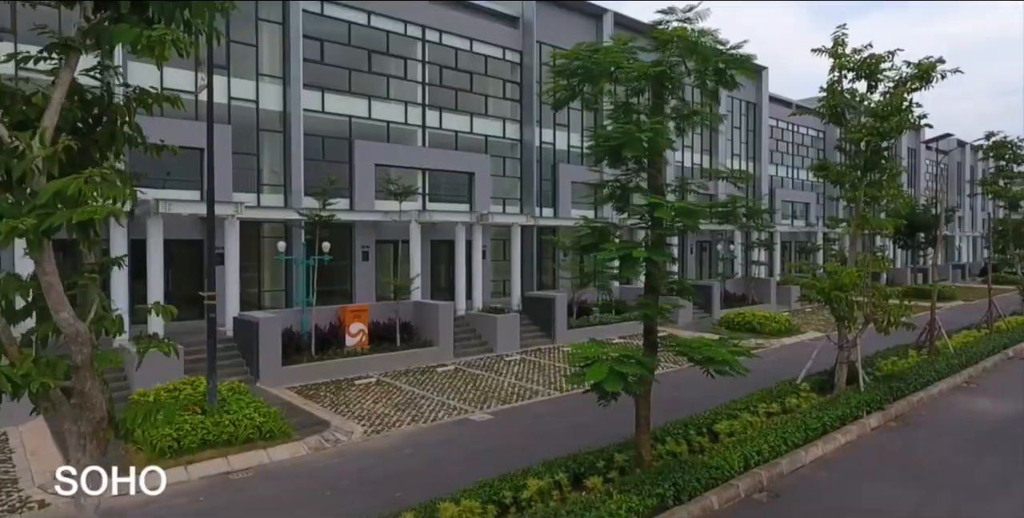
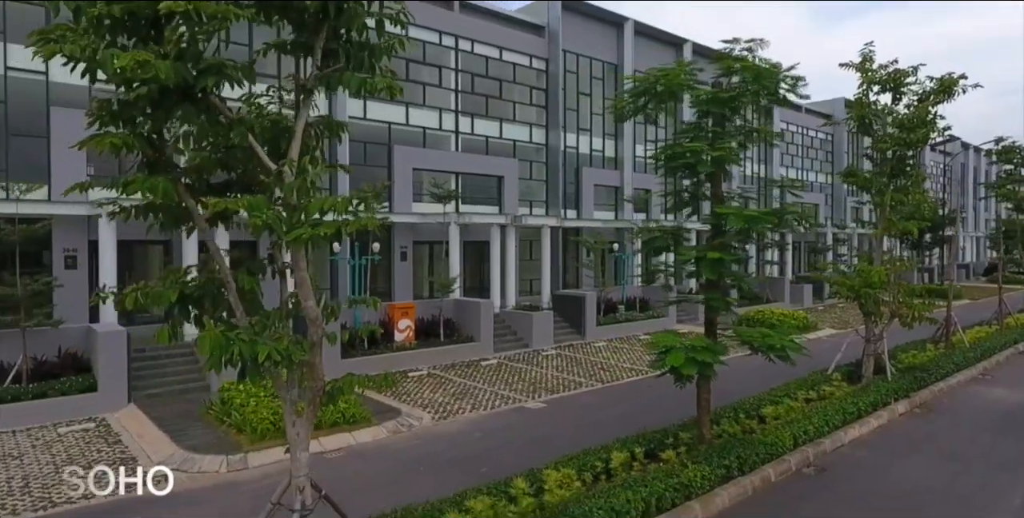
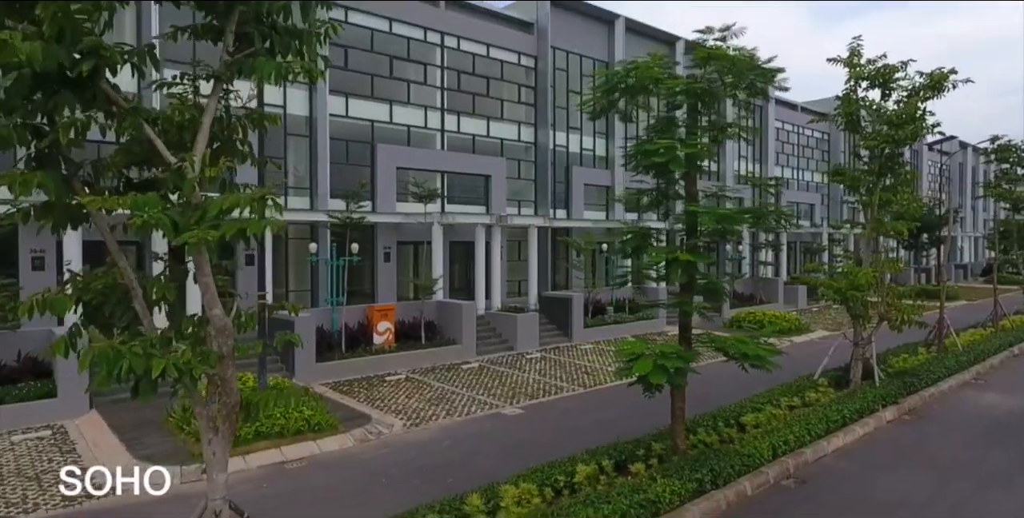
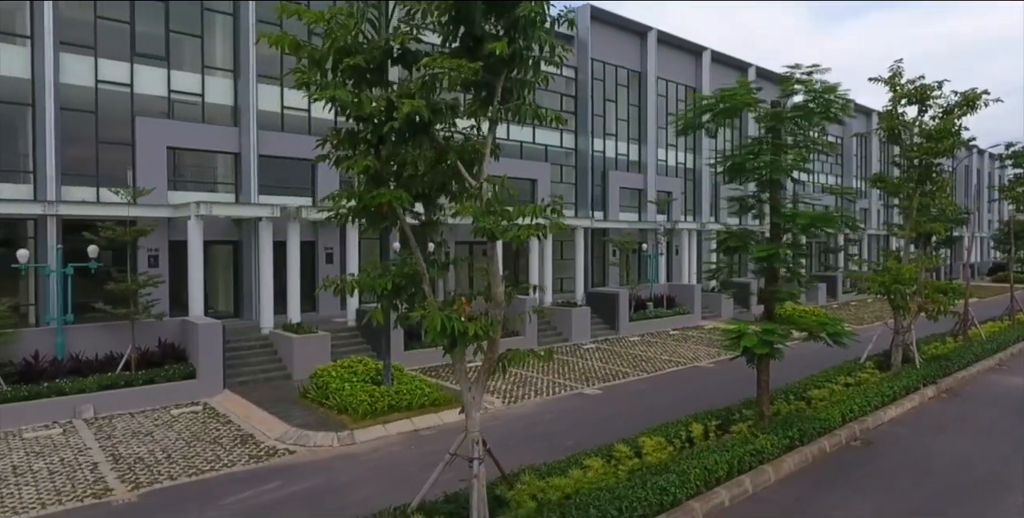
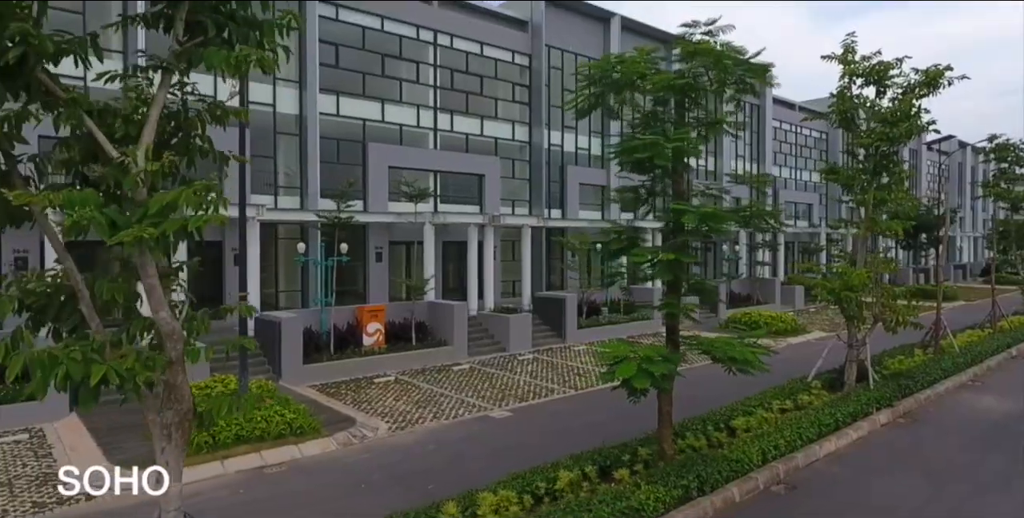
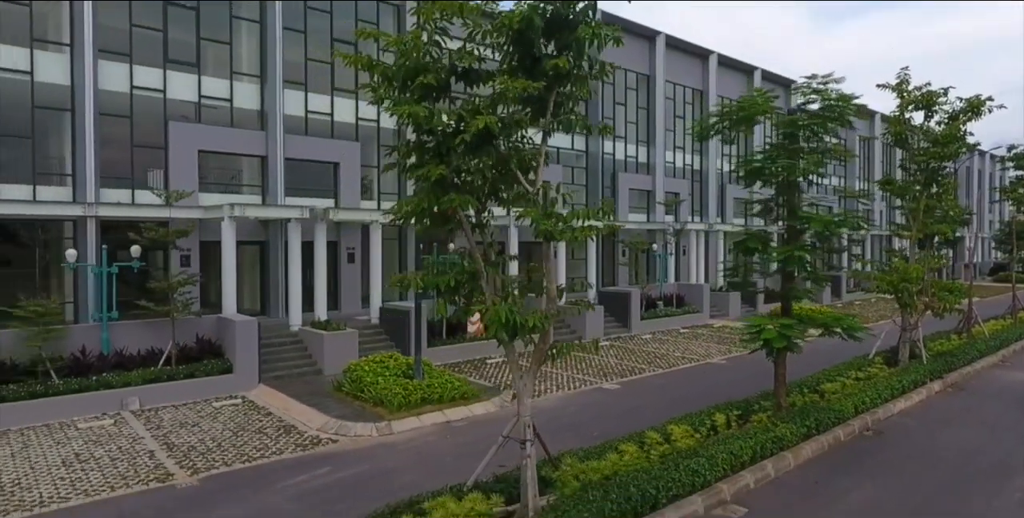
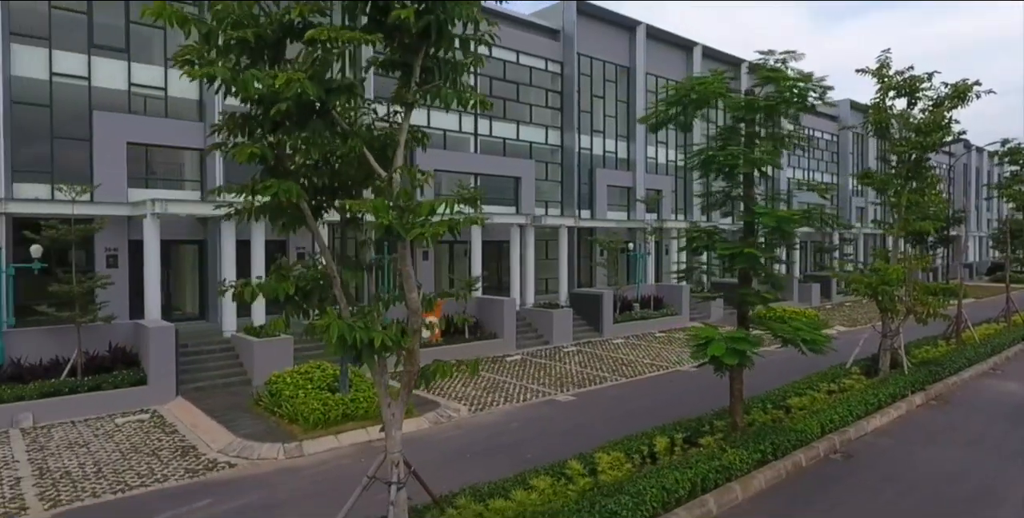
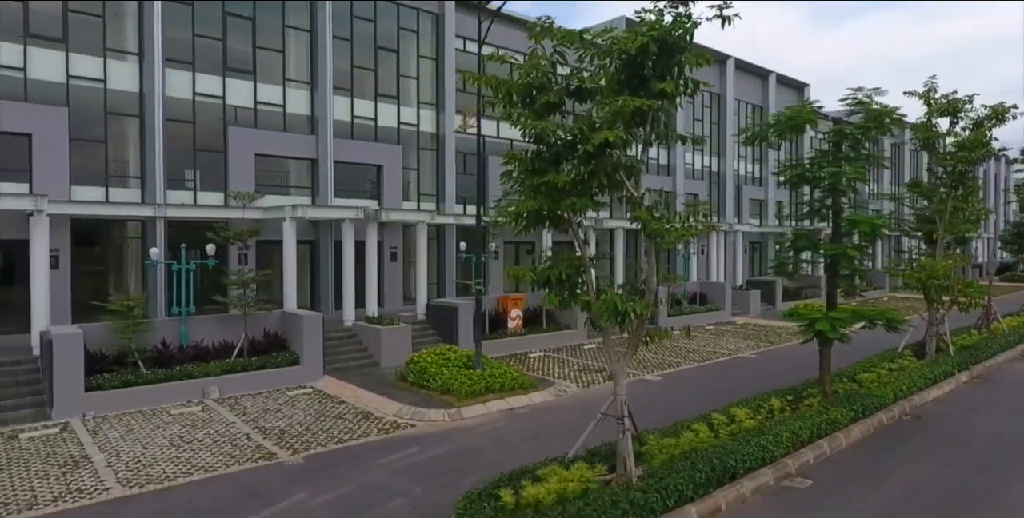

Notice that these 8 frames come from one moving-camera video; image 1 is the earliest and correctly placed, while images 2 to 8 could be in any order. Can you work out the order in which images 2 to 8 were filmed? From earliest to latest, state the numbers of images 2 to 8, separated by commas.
5, 3, 2, 7, 4, 6, 8
